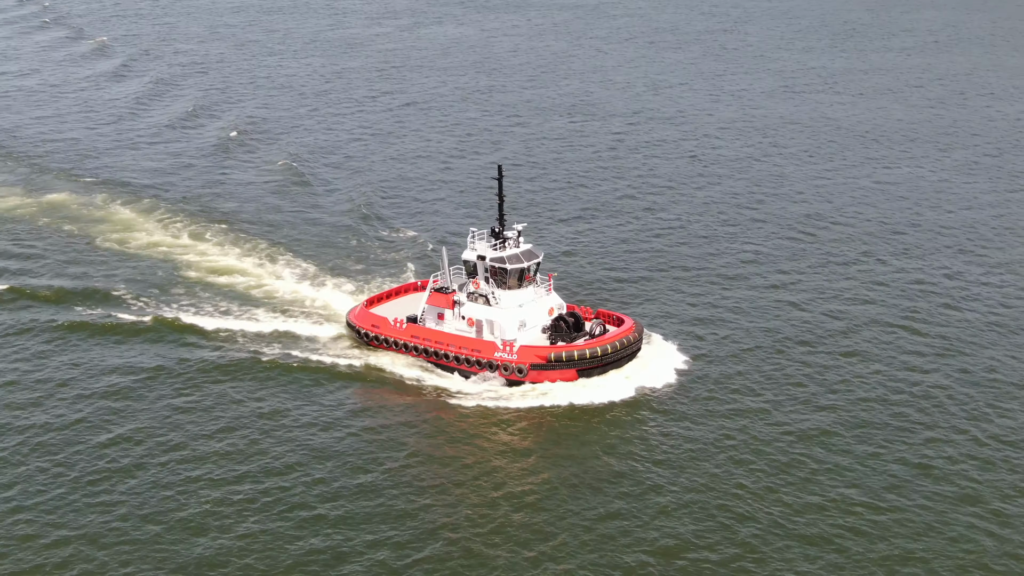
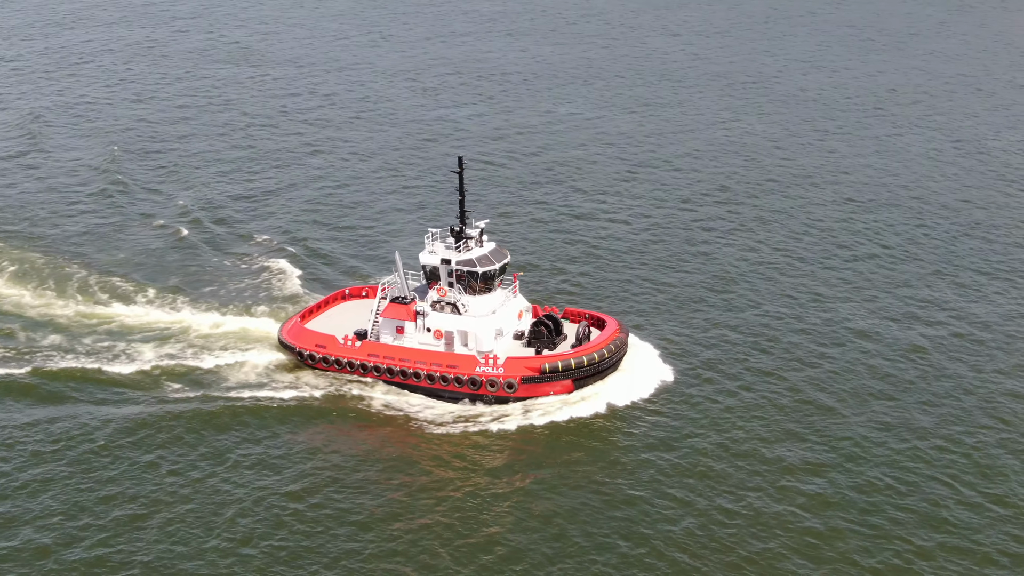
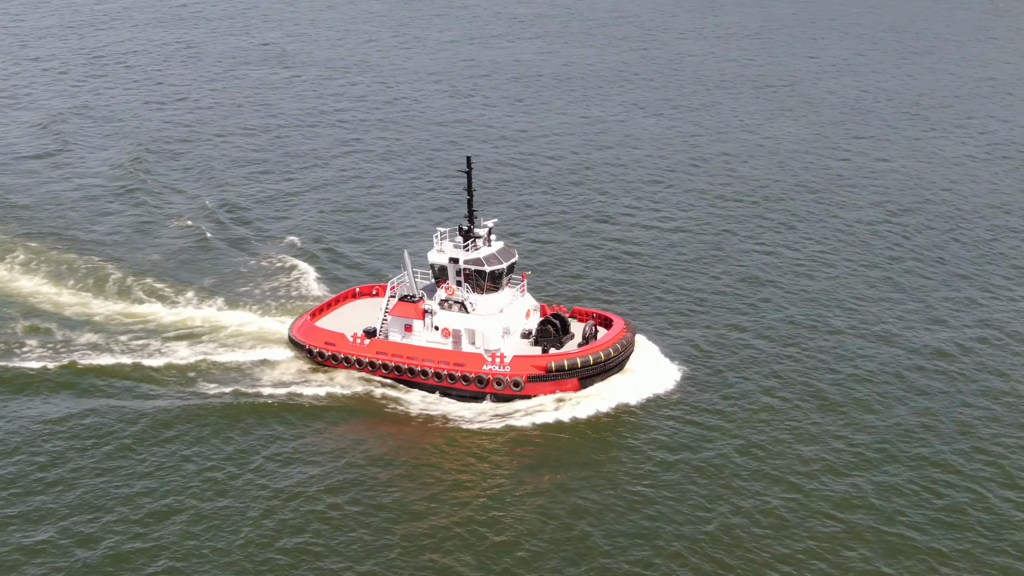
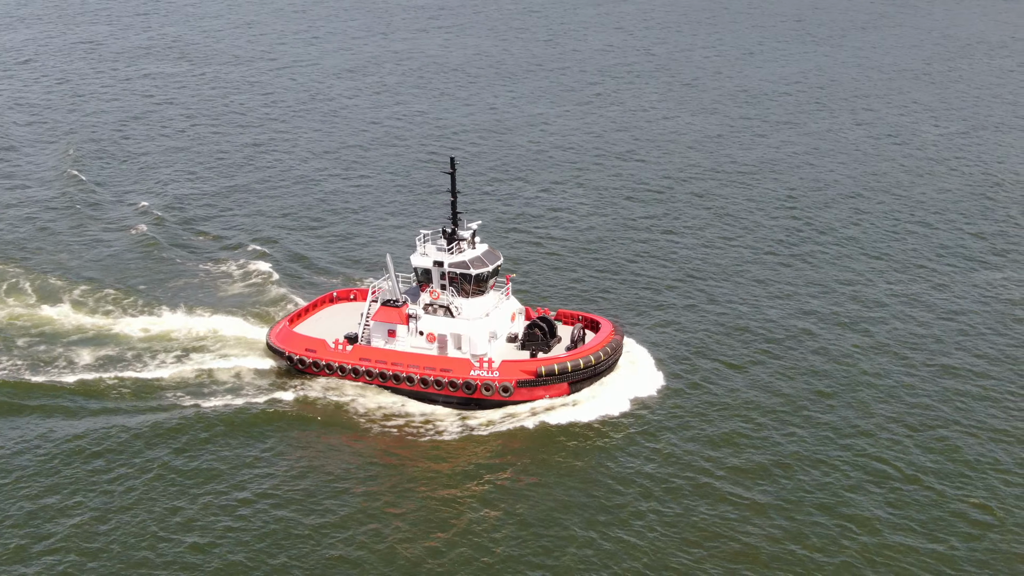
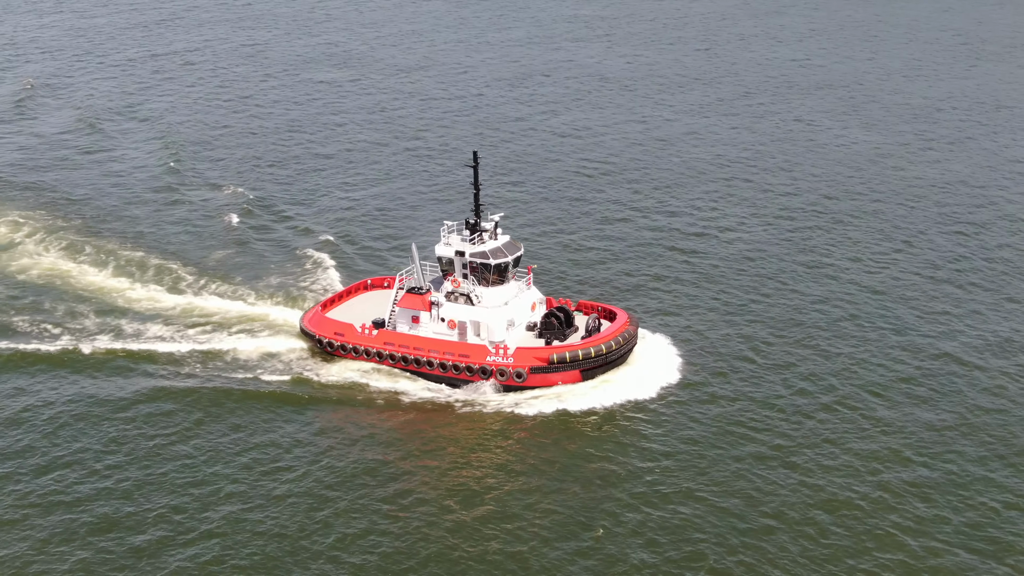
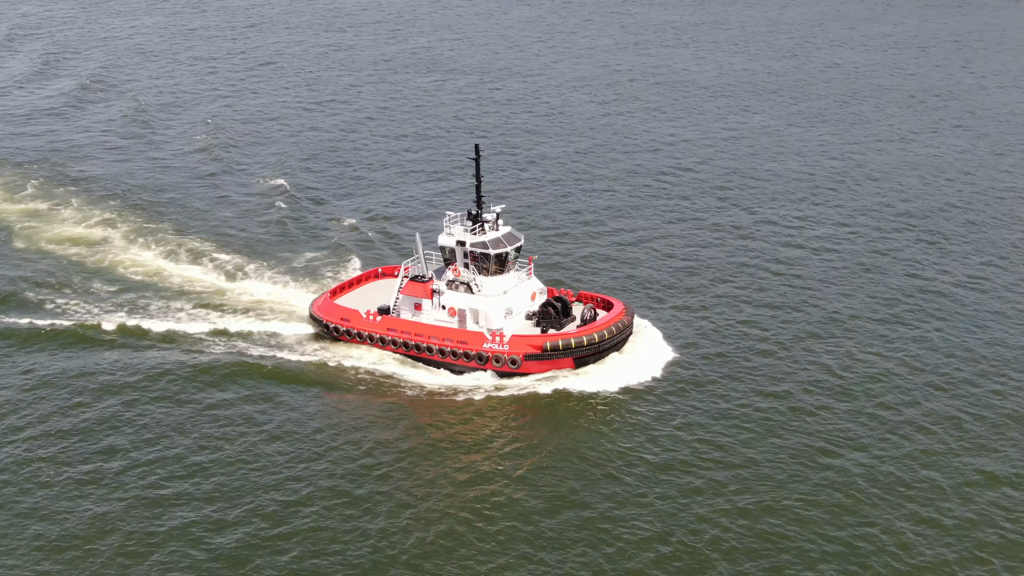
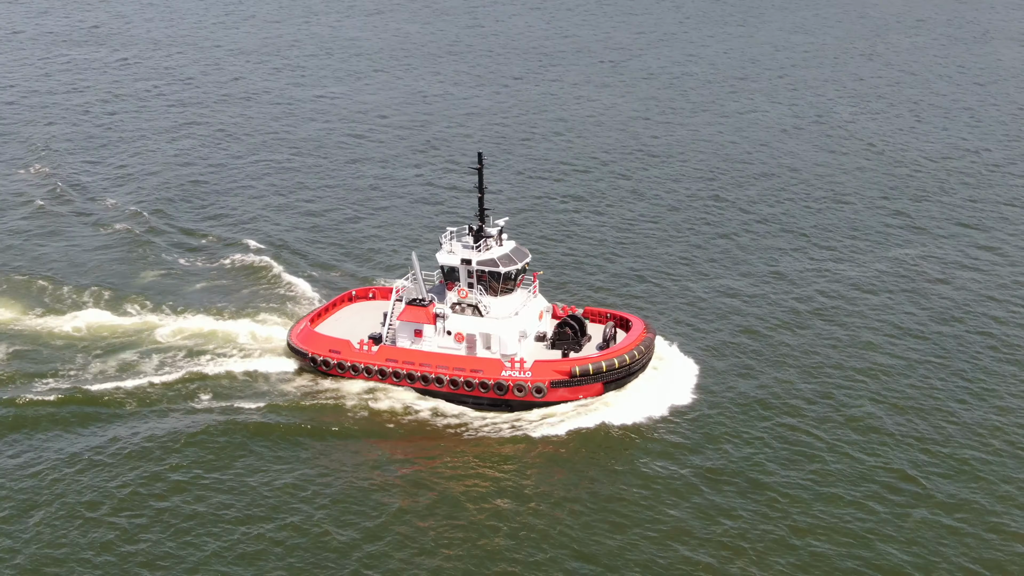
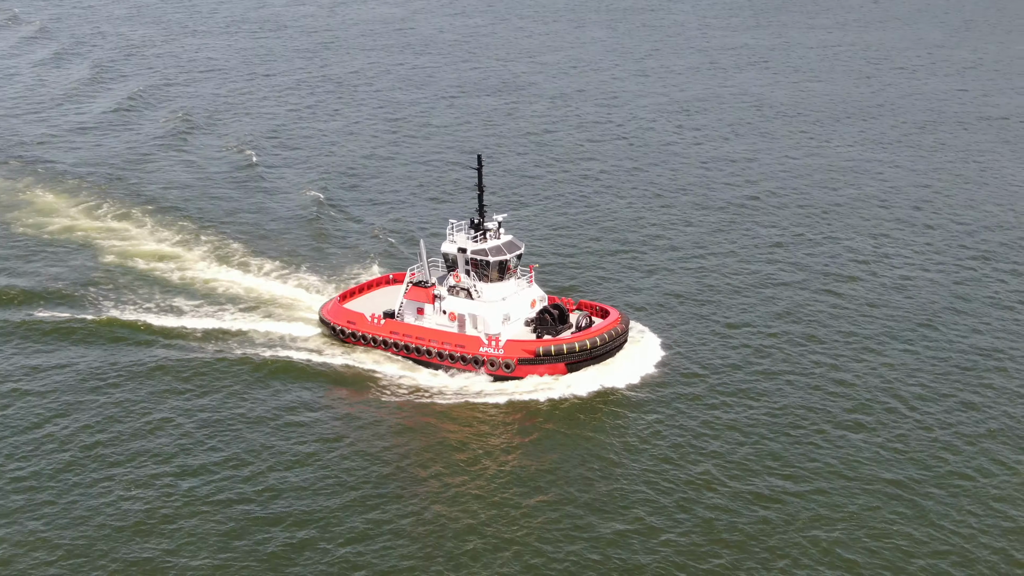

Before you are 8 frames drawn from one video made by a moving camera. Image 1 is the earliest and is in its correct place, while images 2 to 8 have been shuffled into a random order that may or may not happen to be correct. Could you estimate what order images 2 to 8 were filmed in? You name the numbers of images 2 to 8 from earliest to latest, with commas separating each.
8, 6, 5, 3, 2, 4, 7
